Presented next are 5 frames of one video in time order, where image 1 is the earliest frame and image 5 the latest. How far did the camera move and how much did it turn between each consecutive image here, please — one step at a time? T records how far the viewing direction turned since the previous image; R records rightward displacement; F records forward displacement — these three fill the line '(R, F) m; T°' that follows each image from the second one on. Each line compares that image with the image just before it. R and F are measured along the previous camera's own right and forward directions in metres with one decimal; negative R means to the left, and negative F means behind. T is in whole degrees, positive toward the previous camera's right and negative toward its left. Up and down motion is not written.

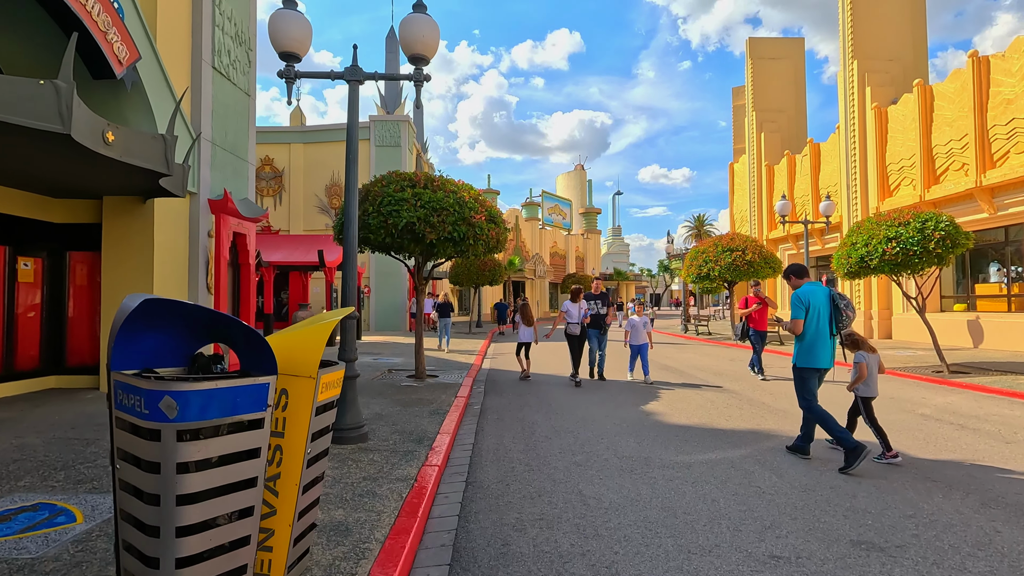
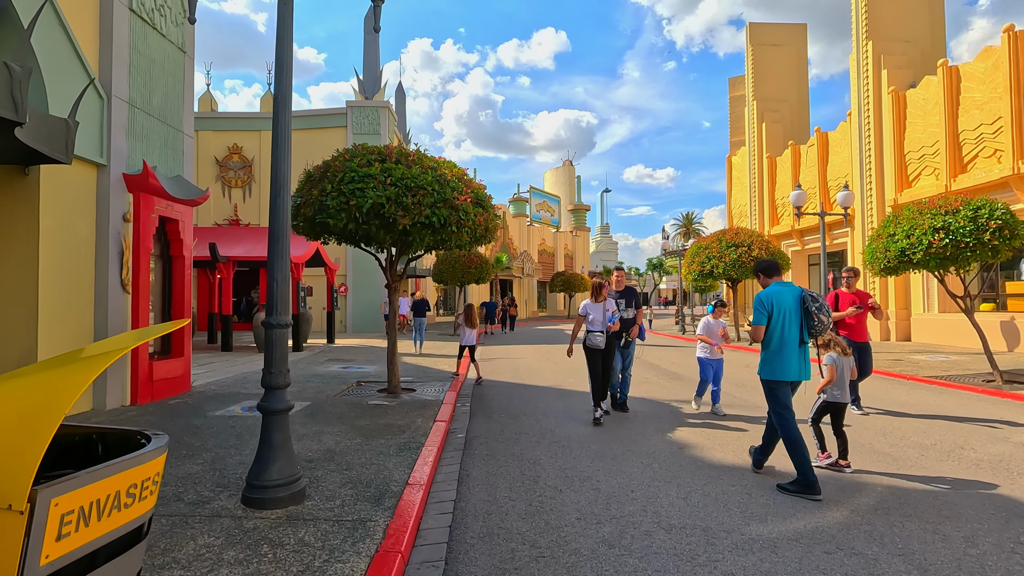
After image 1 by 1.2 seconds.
(-0.1, +1.7) m; +2°
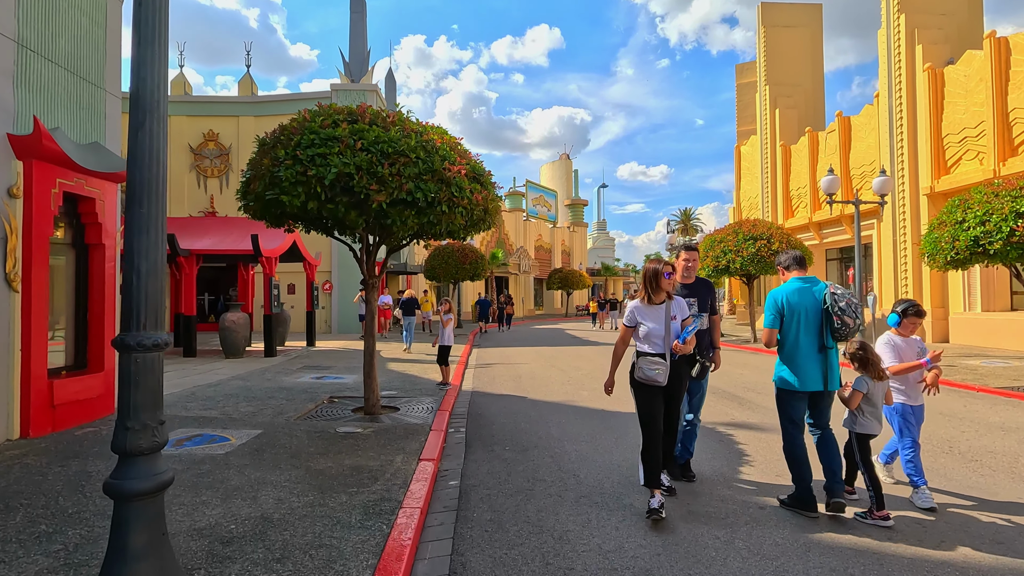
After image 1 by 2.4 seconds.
(-0.1, +1.7) m; +1°
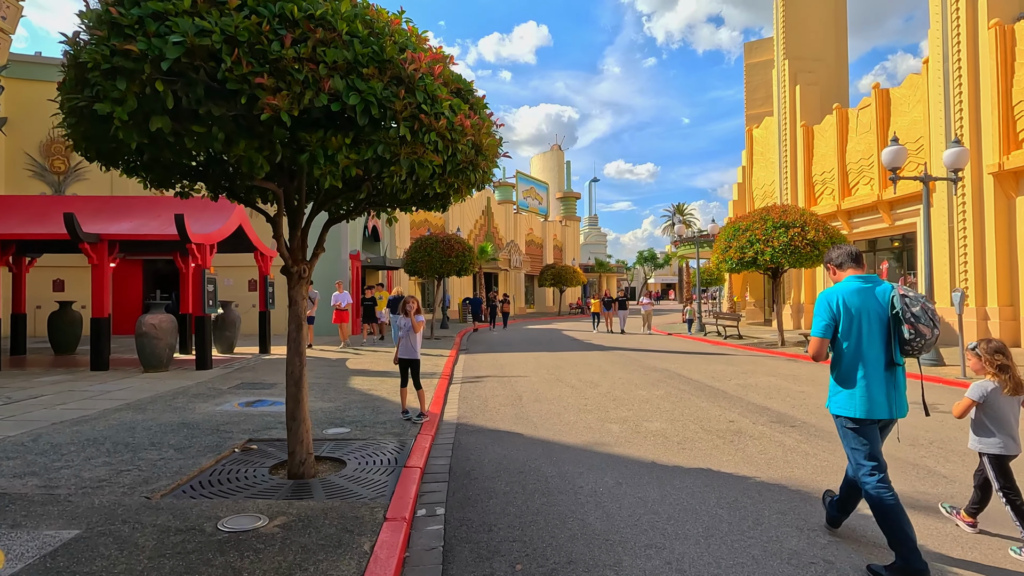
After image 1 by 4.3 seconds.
(-0.2, +2.6) m; +1°
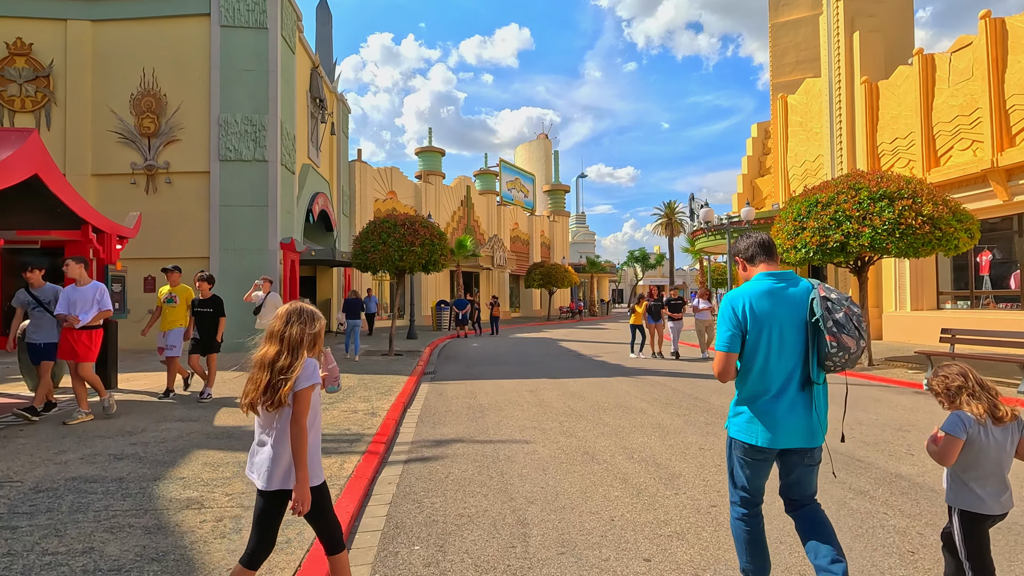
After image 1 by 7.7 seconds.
(-0.1, +4.9) m; +2°
